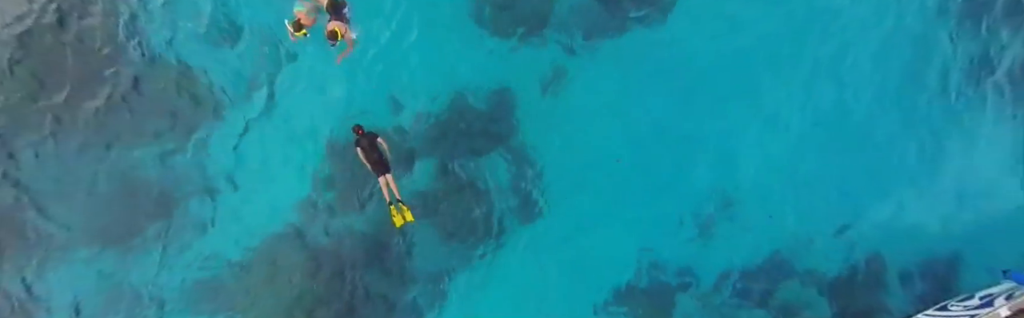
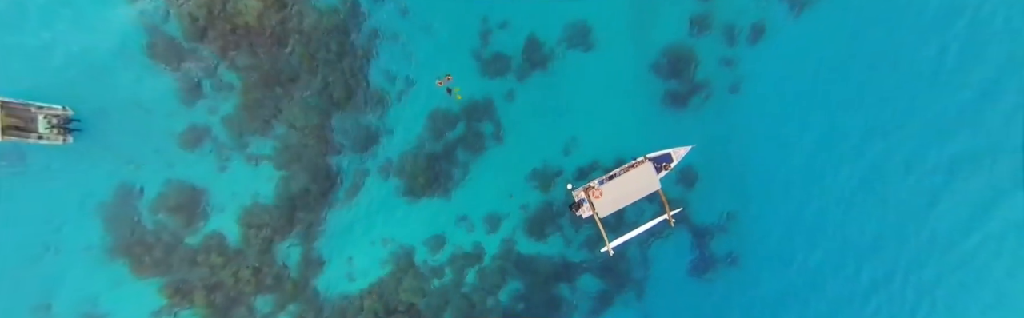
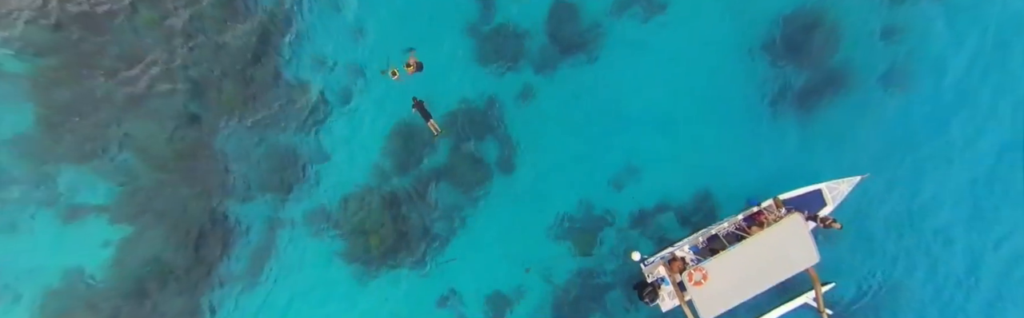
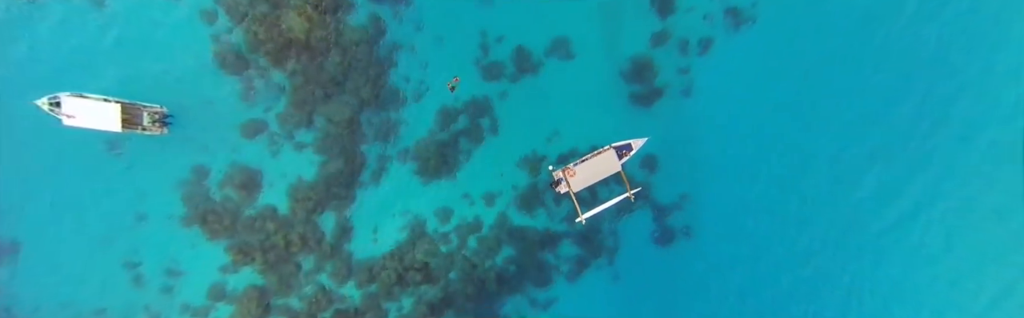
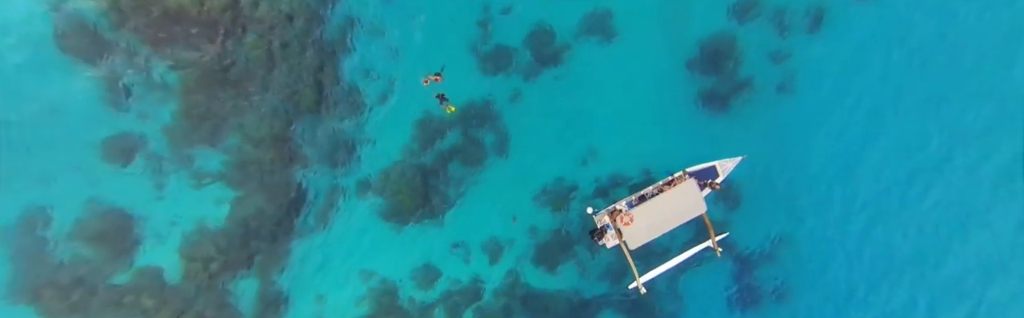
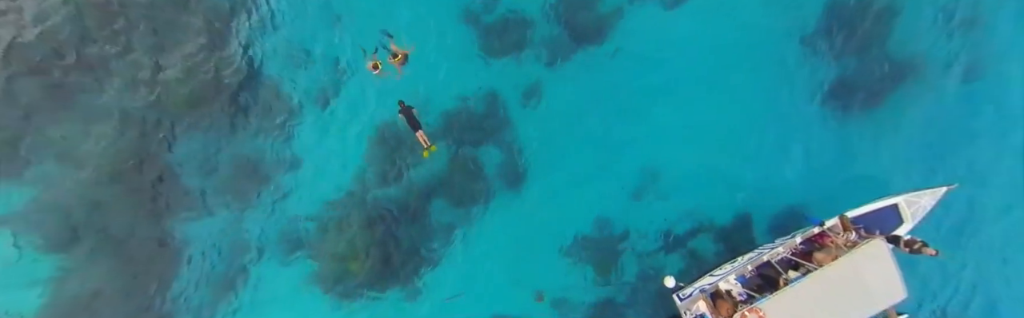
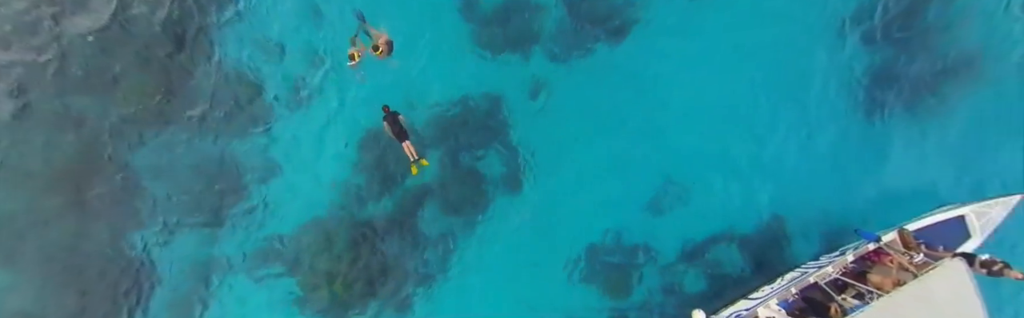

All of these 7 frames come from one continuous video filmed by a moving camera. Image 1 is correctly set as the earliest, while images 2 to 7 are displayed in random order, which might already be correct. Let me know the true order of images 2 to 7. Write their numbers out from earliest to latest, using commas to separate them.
7, 6, 3, 5, 2, 4
